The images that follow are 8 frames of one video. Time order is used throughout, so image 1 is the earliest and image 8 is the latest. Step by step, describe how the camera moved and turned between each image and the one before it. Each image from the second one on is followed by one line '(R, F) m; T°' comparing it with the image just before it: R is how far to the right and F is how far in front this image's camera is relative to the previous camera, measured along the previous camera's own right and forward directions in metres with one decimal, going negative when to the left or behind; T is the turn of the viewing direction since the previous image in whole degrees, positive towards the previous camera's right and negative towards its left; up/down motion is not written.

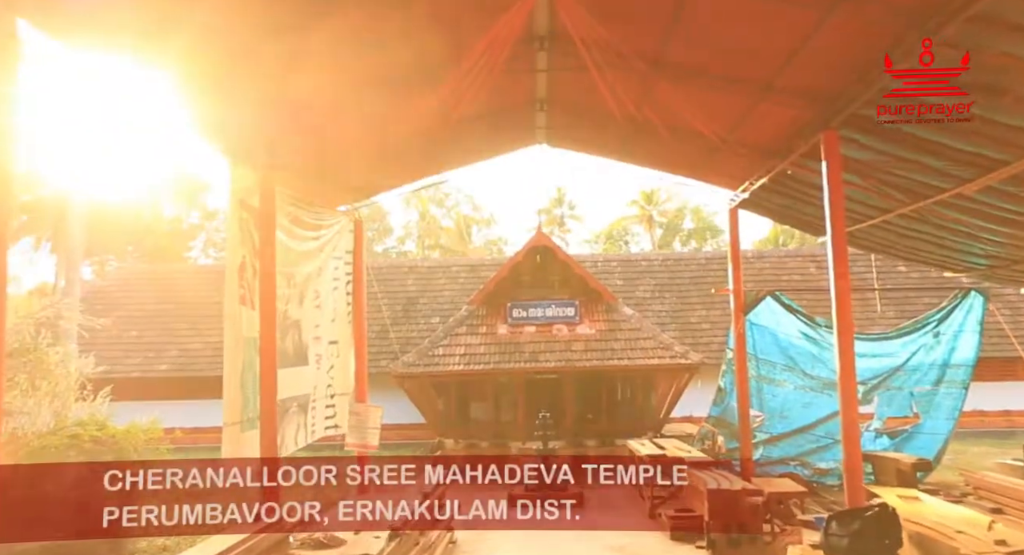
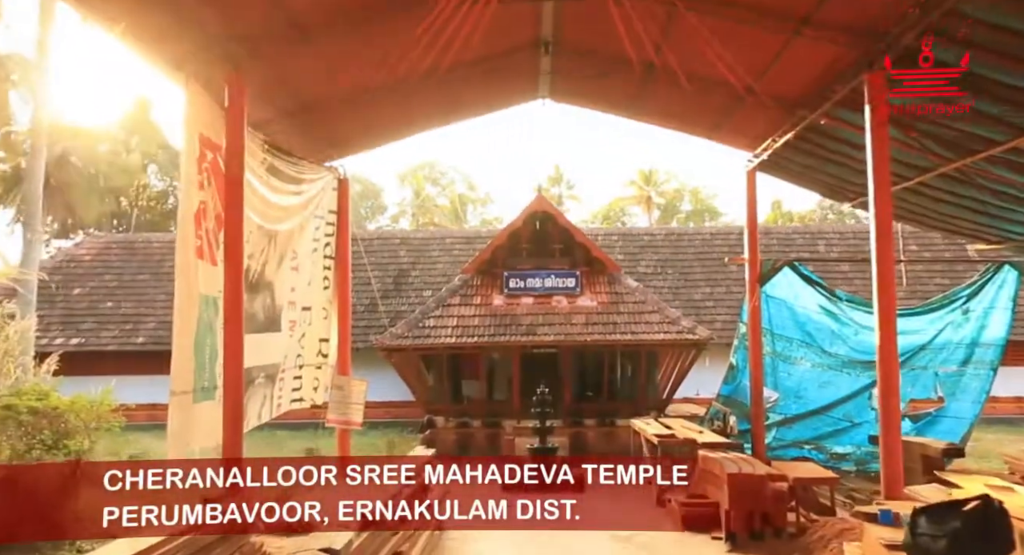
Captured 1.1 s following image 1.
(0.0, +0.9) m; 0°
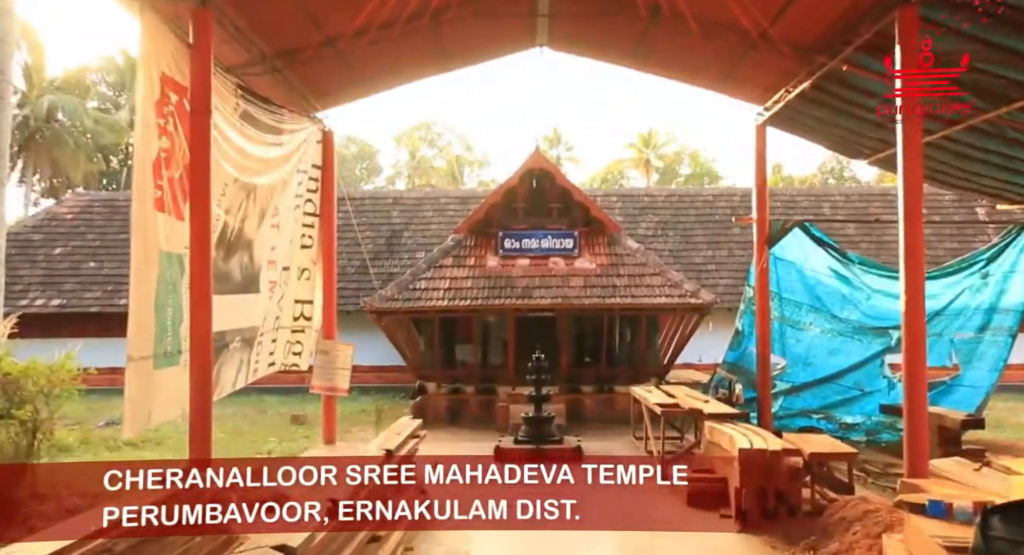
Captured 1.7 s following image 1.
(0.0, +0.6) m; 0°
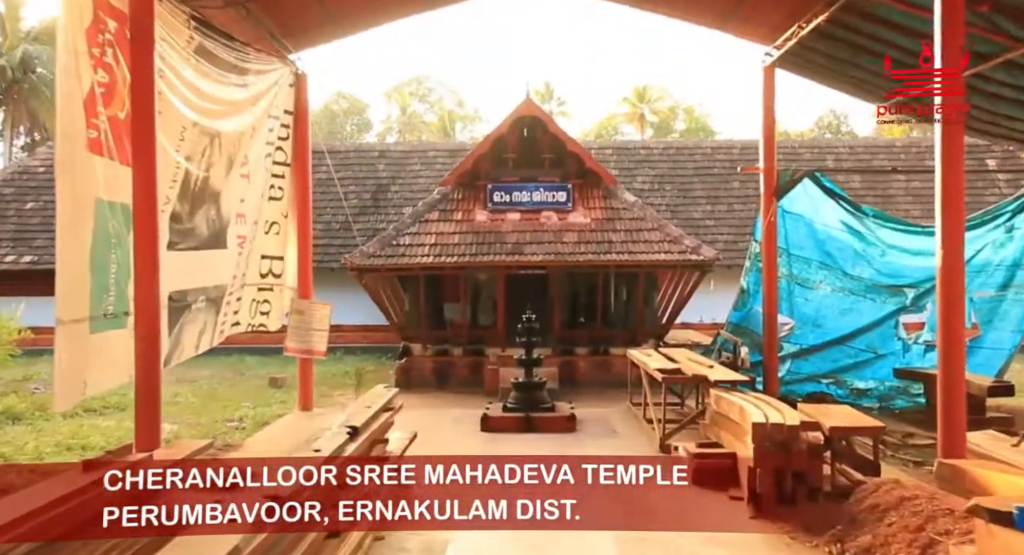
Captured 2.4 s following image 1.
(+0.1, +0.7) m; 0°
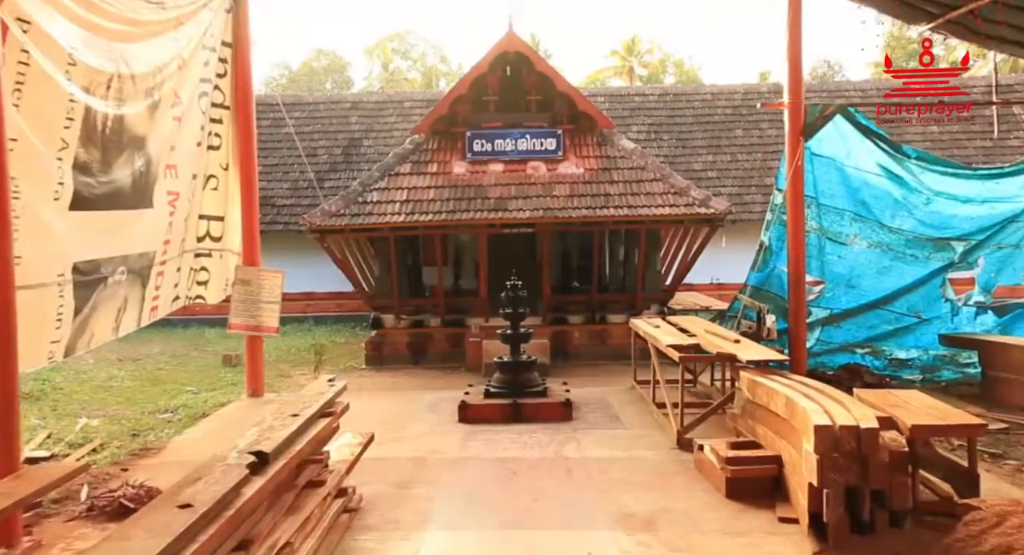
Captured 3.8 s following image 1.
(+0.1, +1.4) m; +1°
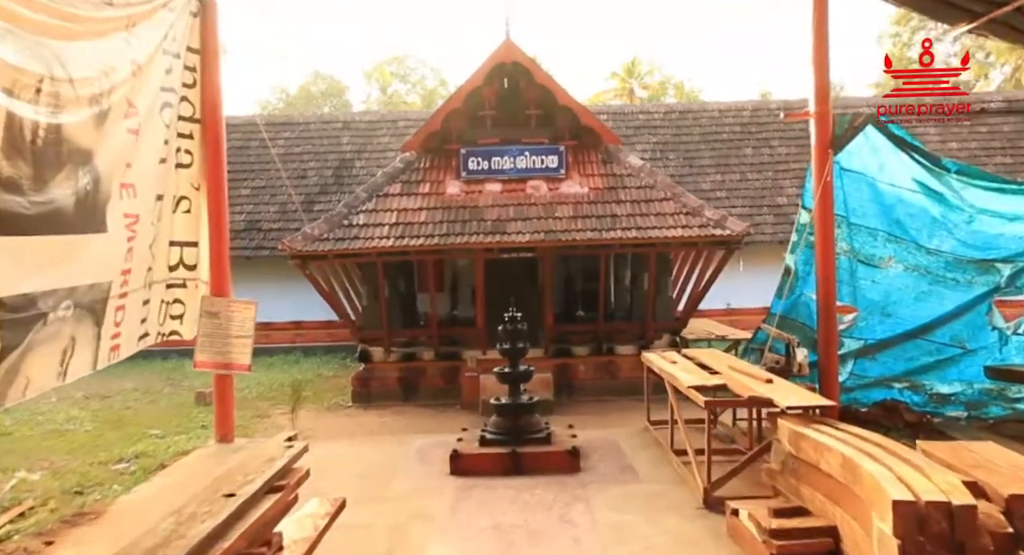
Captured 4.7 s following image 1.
(0.0, +0.8) m; 0°
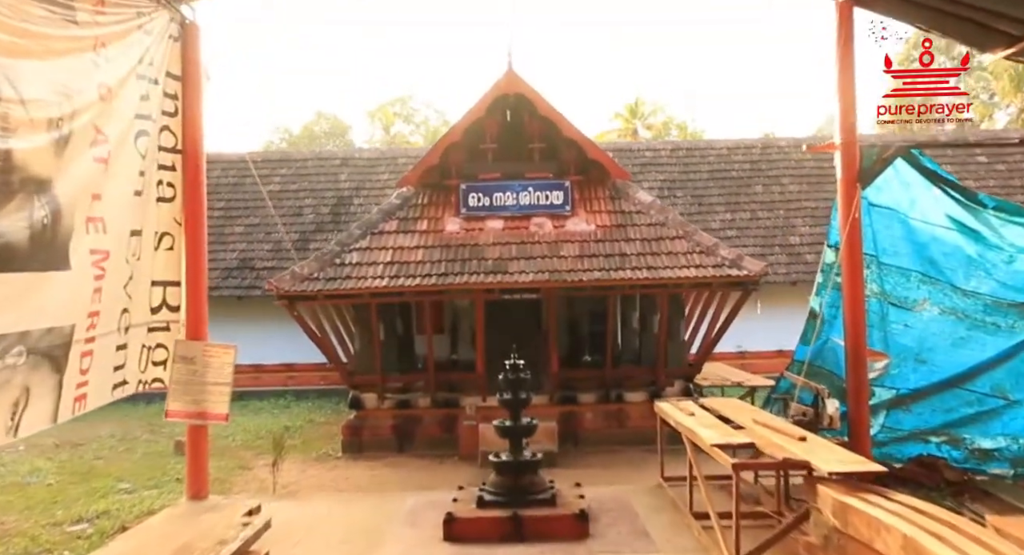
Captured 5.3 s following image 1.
(0.0, +0.6) m; 0°
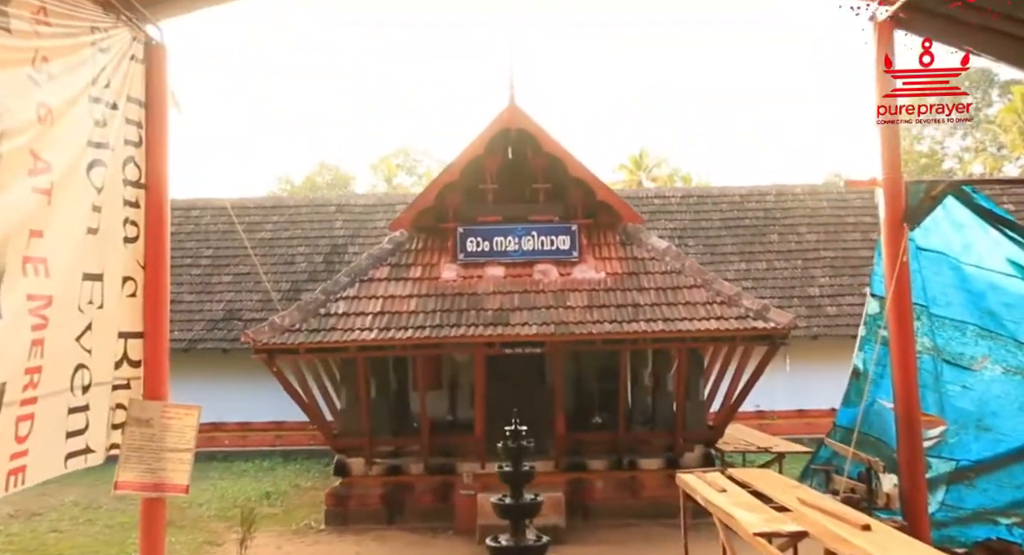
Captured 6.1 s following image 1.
(0.0, +0.8) m; 0°
